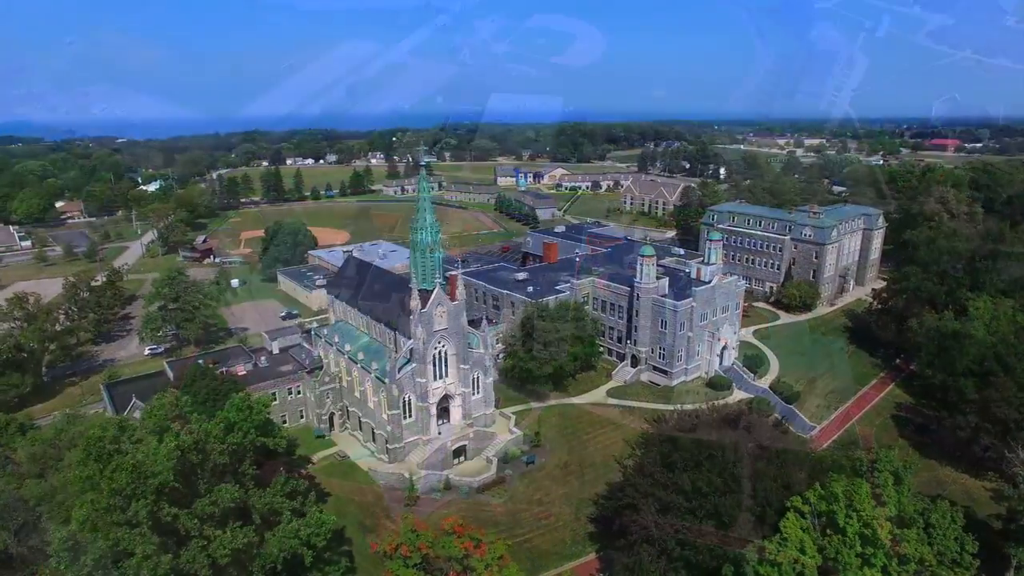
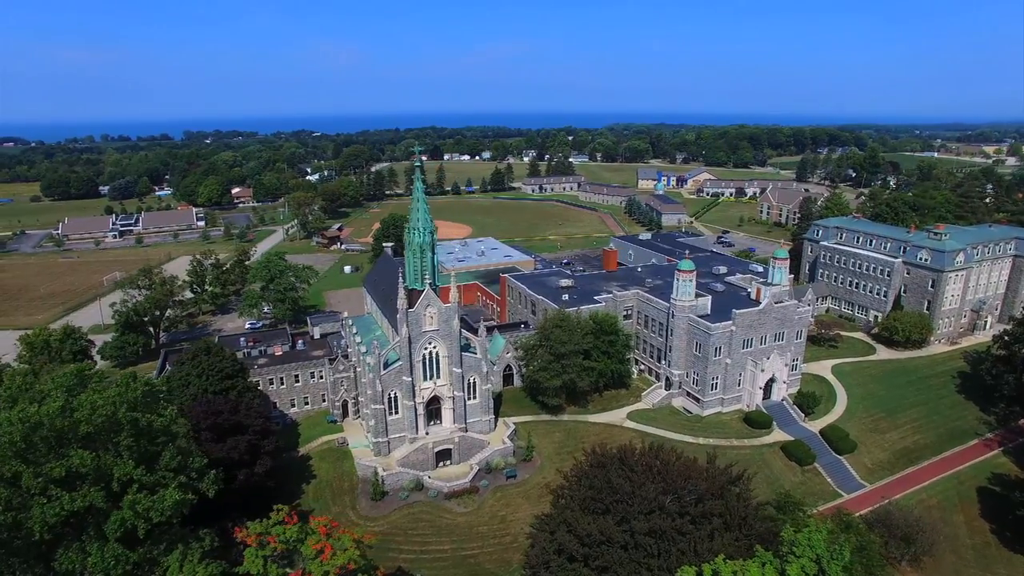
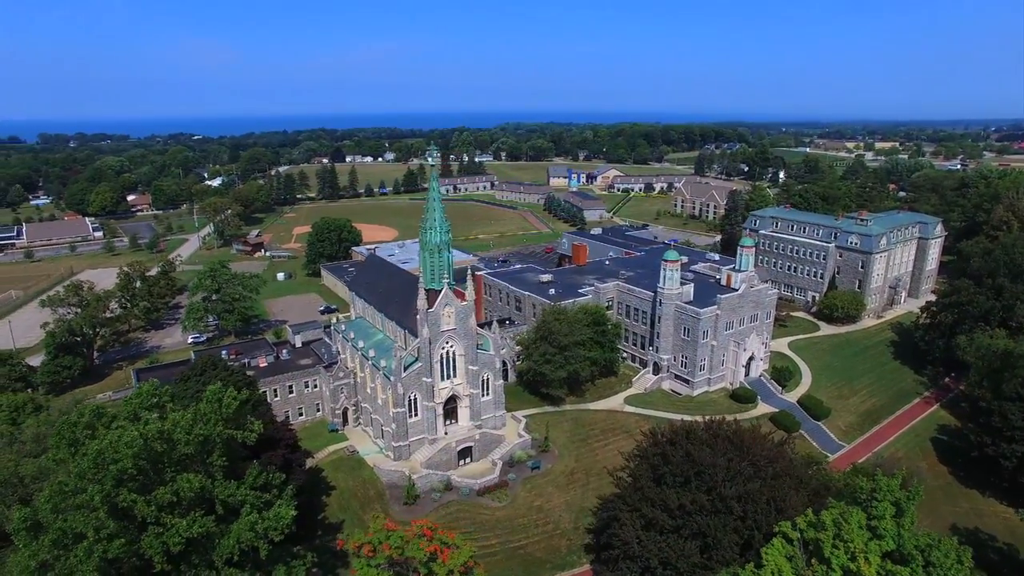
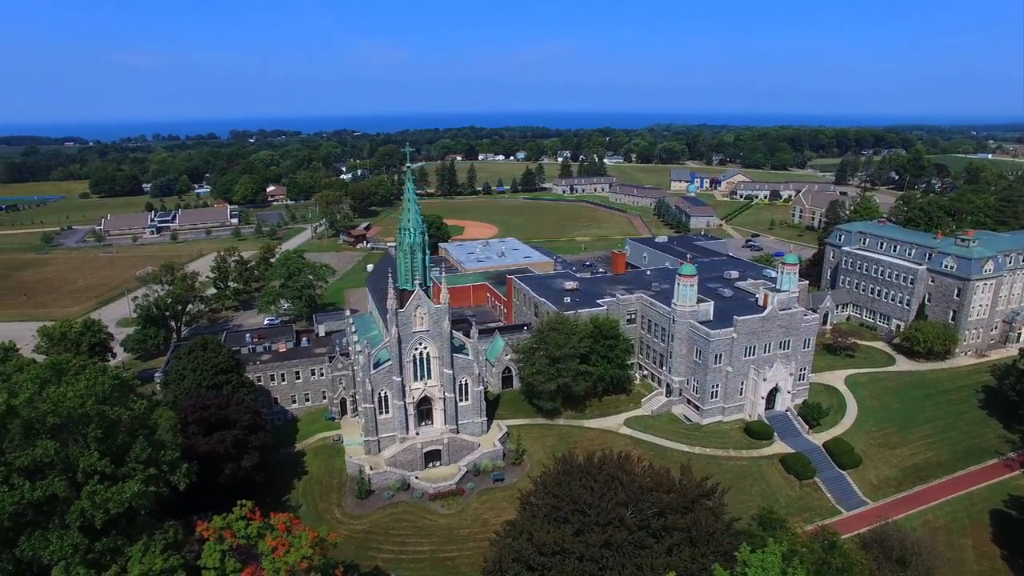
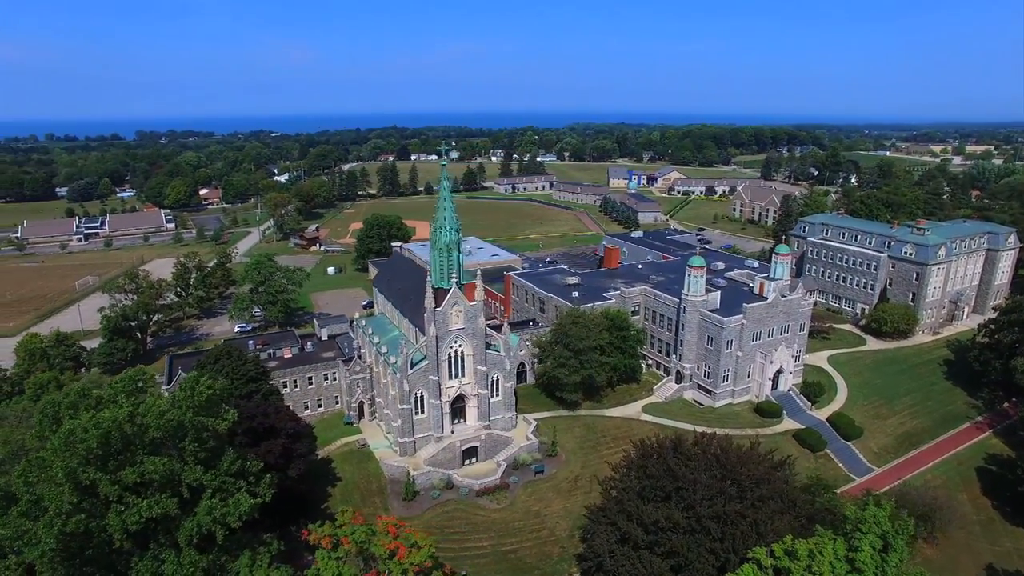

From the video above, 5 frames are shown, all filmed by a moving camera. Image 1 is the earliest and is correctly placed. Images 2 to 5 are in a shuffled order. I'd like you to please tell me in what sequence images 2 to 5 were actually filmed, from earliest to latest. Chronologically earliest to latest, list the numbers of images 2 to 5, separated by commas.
3, 5, 2, 4
